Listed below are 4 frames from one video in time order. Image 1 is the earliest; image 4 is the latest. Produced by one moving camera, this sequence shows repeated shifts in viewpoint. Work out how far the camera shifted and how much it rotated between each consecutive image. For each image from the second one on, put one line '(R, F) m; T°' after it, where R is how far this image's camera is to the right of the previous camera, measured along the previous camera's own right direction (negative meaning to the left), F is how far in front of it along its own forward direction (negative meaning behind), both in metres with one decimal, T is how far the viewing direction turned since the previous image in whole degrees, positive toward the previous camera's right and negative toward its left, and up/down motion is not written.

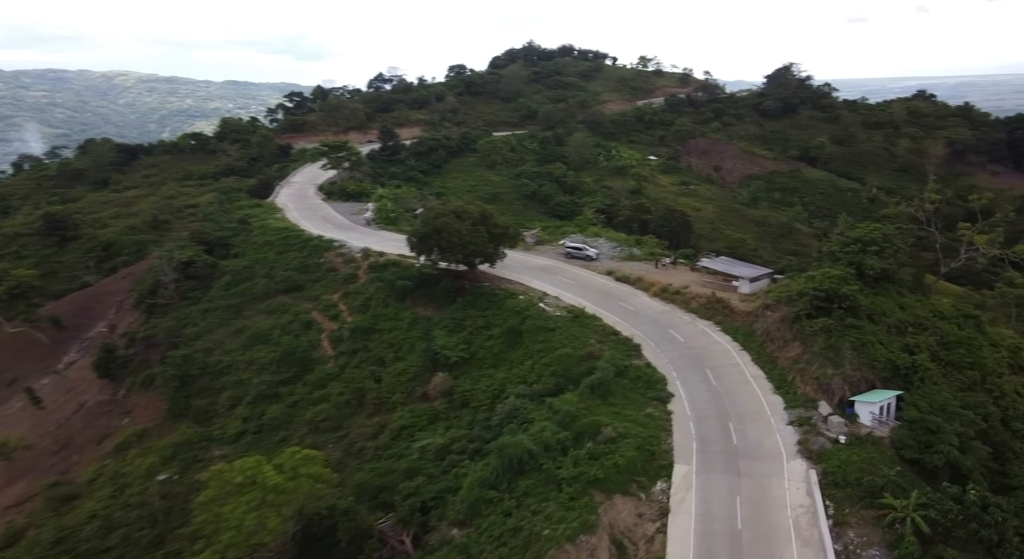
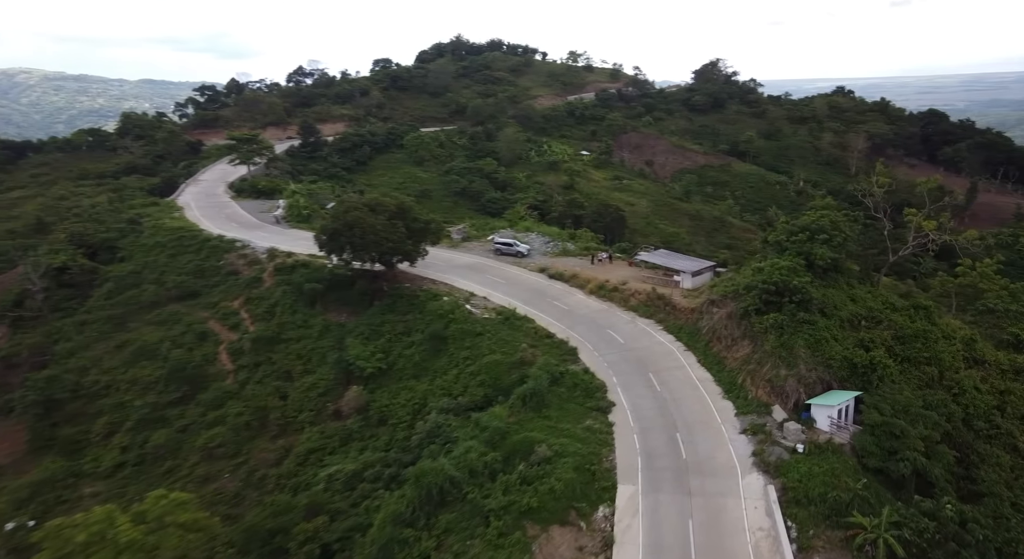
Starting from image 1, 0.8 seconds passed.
(+0.9, +3.7) m; +6°
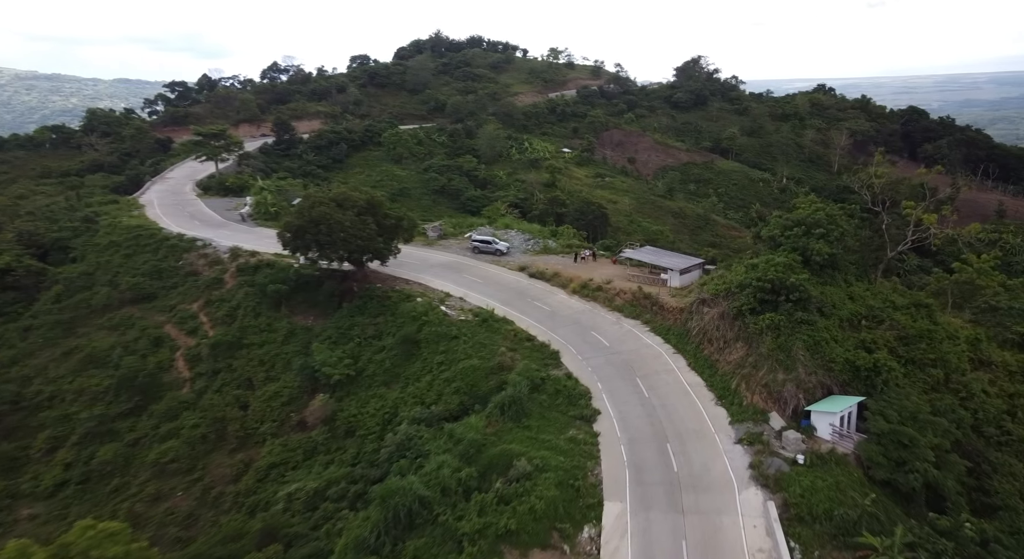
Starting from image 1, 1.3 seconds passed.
(+0.3, +2.0) m; +2°
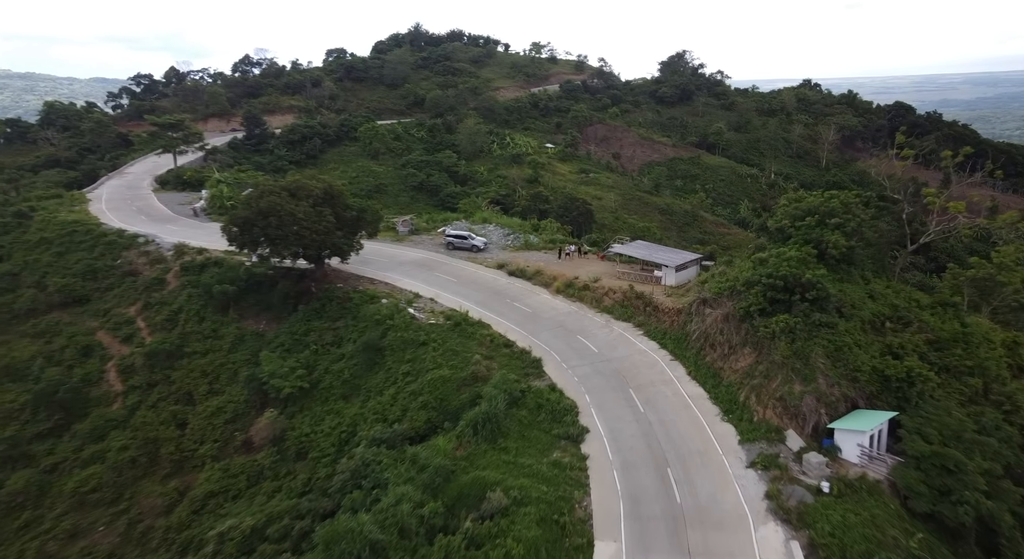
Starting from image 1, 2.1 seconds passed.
(+0.4, +3.3) m; +2°
